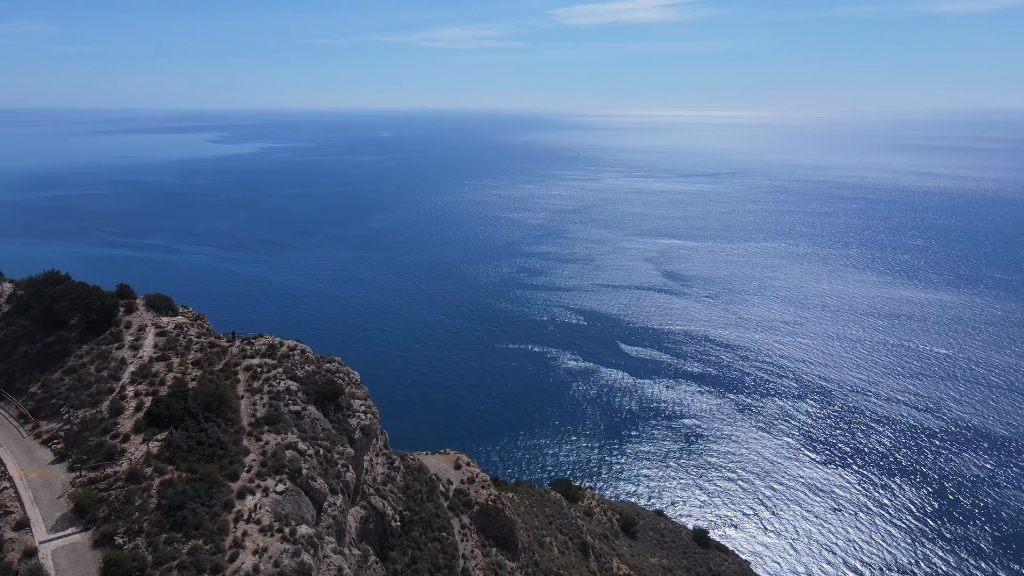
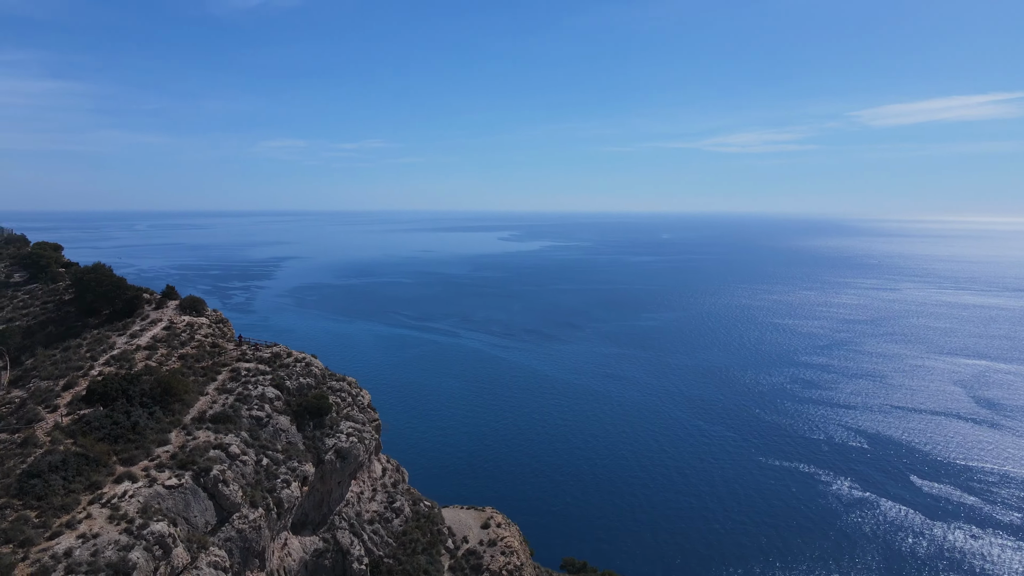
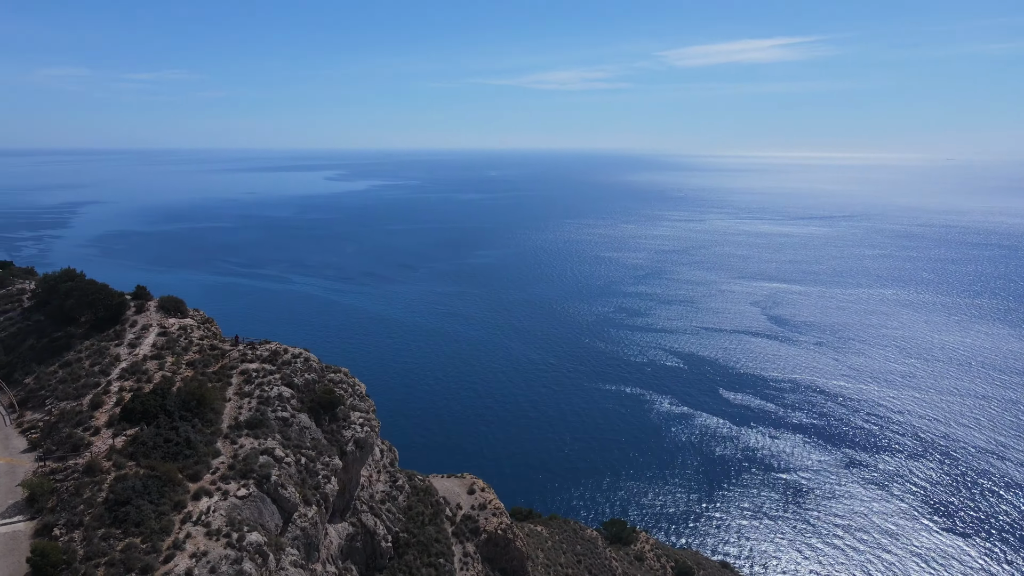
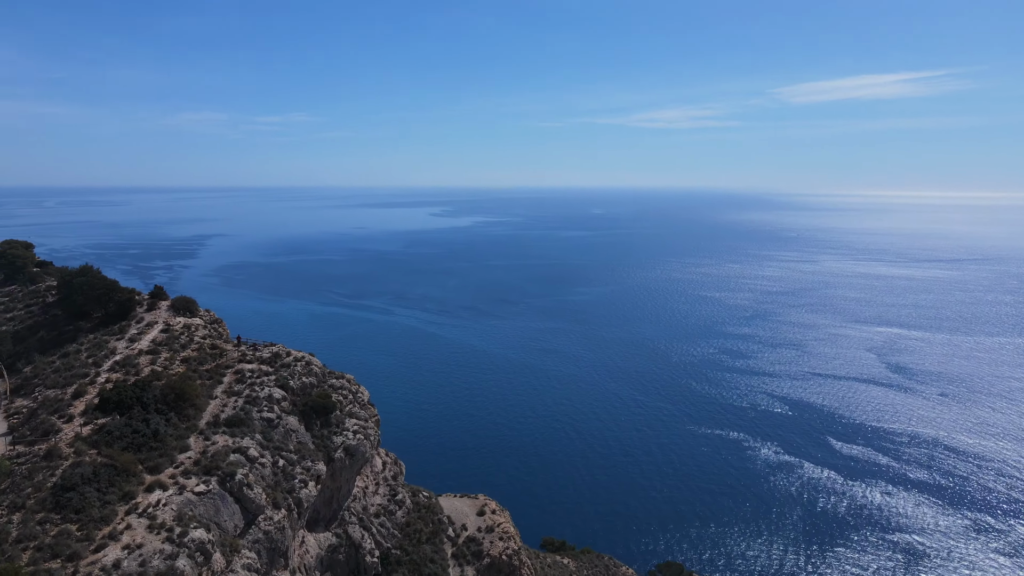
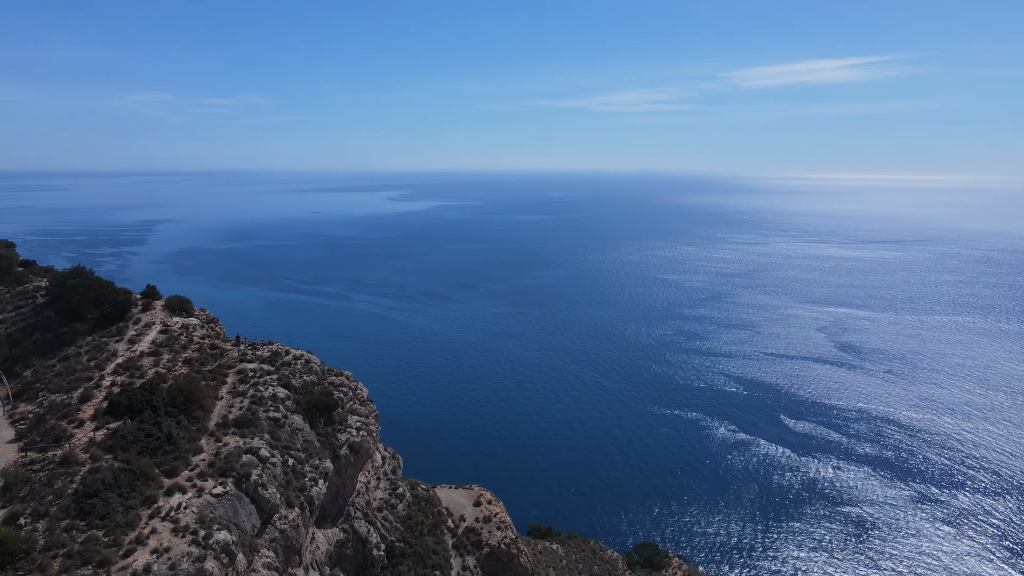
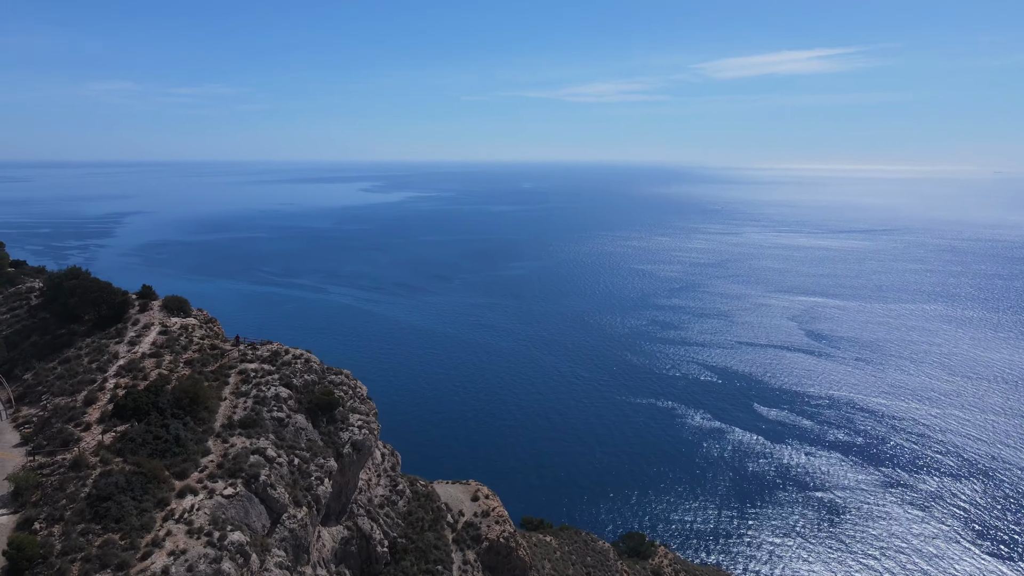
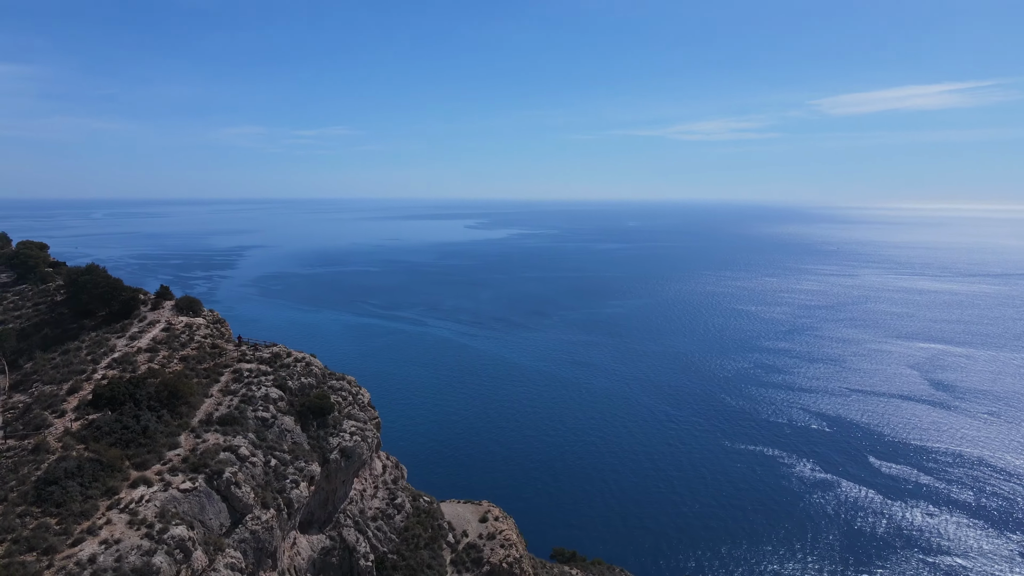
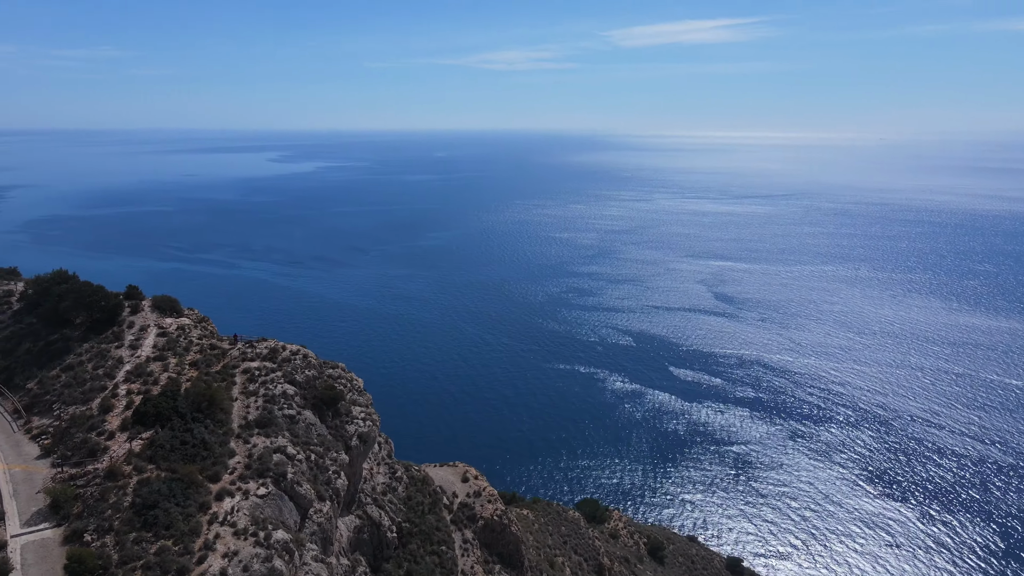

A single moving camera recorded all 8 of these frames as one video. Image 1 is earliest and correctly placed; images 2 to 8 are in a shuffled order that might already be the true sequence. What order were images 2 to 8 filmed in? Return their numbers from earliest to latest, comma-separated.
8, 3, 6, 5, 4, 7, 2
